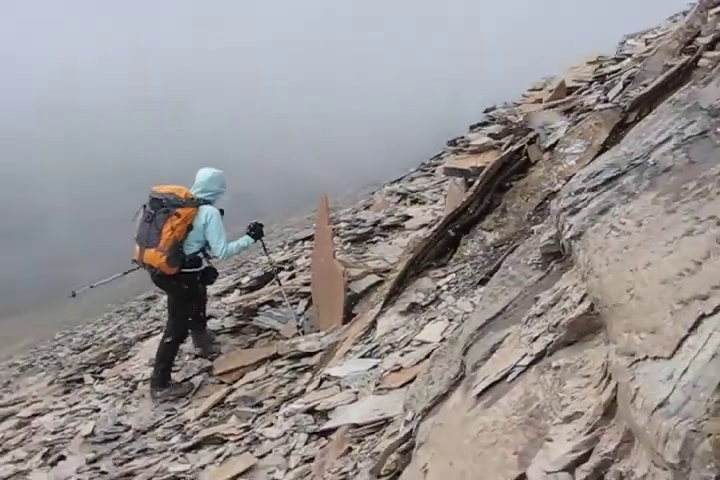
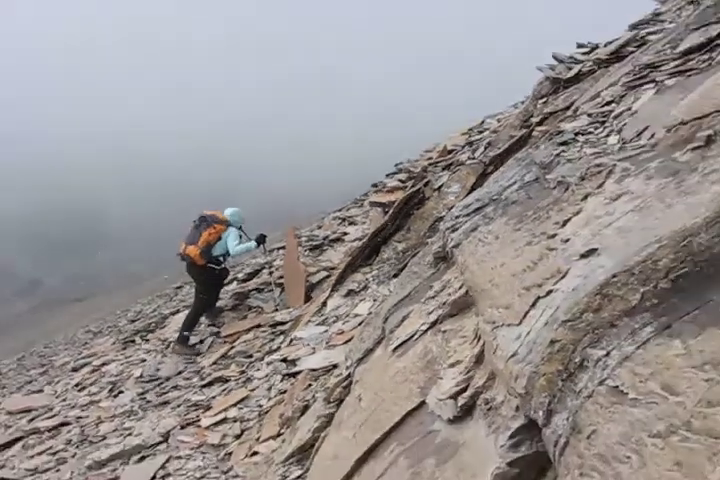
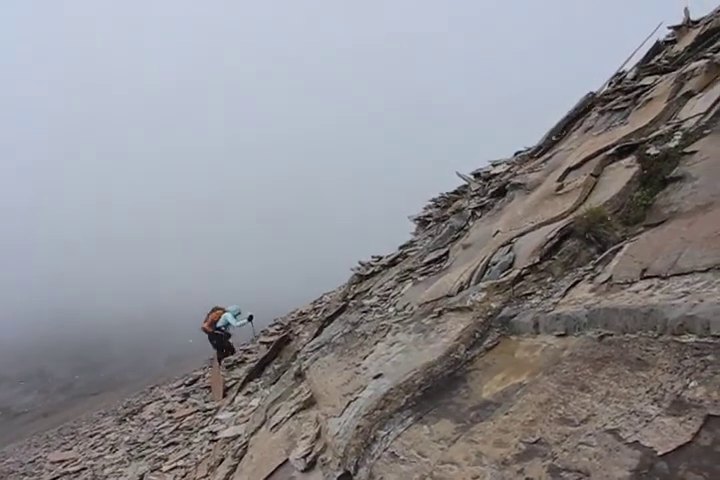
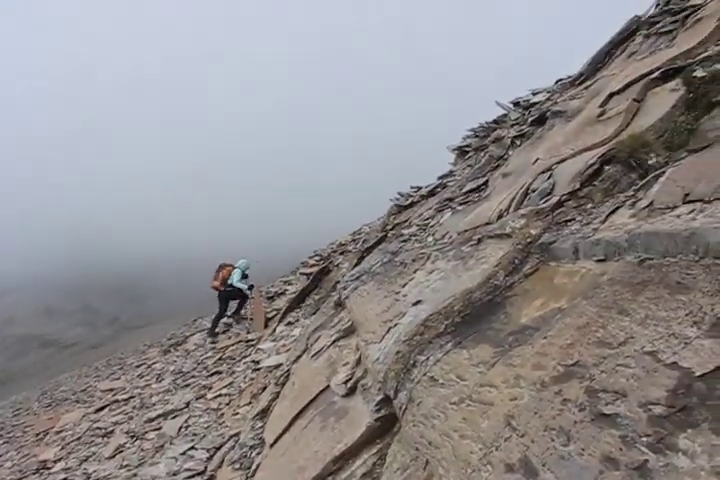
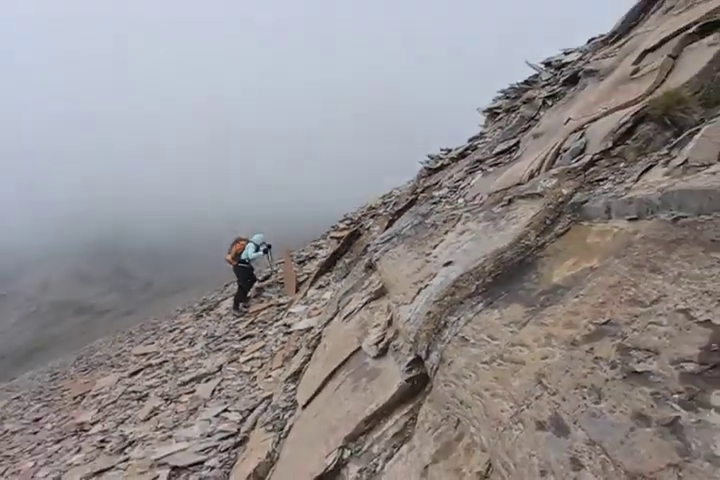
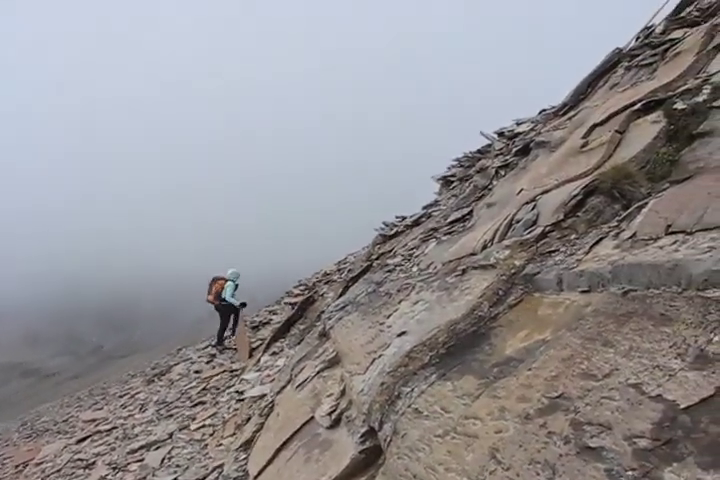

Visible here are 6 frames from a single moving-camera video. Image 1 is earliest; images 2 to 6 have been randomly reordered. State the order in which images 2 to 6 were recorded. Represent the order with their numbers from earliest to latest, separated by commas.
2, 5, 4, 6, 3
